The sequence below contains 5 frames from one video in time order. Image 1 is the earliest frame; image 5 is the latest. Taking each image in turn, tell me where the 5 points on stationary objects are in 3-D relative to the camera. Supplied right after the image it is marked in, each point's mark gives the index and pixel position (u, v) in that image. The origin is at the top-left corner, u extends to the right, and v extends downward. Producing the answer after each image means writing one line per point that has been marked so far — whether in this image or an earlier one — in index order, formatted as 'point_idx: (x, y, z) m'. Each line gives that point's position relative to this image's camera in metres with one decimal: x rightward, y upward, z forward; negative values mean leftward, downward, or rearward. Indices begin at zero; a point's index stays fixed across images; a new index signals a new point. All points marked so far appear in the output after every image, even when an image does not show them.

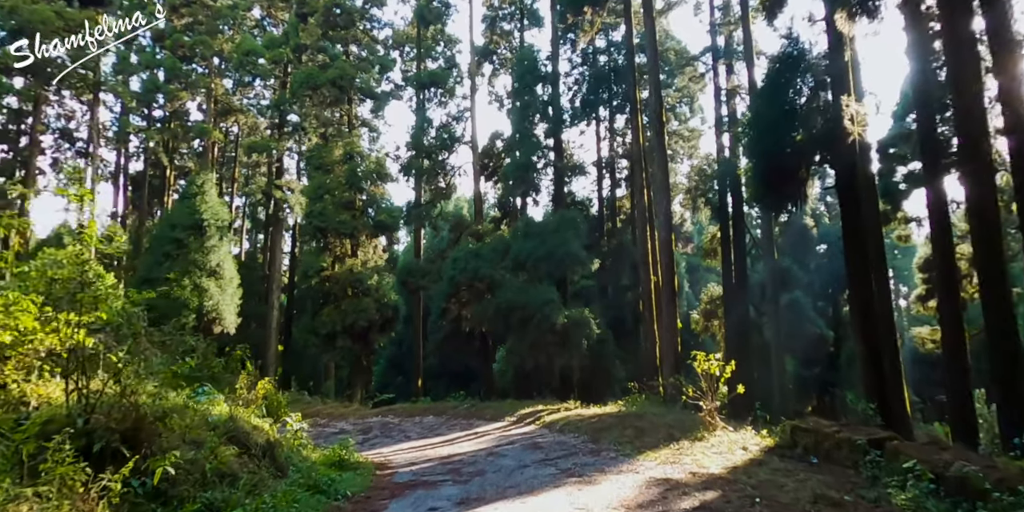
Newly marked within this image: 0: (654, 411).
0: (+2.4, -2.6, +12.0) m
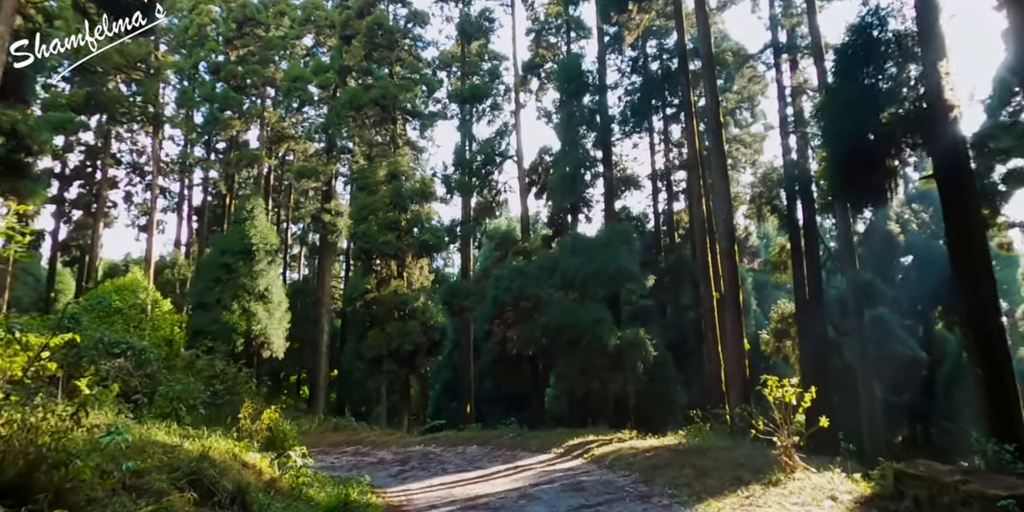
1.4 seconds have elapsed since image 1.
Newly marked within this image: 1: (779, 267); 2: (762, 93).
0: (+3.1, -2.8, +10.5) m
1: (+7.1, -0.3, +18.8) m
2: (+7.0, +4.5, +19.8) m
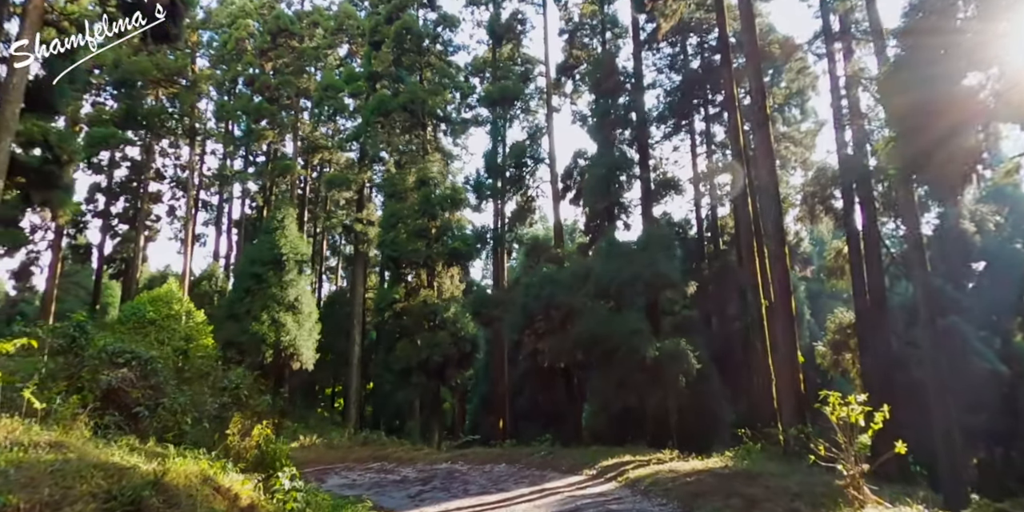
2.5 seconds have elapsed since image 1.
0: (+3.4, -2.8, +9.3) m
1: (+7.9, -0.4, +17.4) m
2: (+7.8, +4.4, +18.5) m
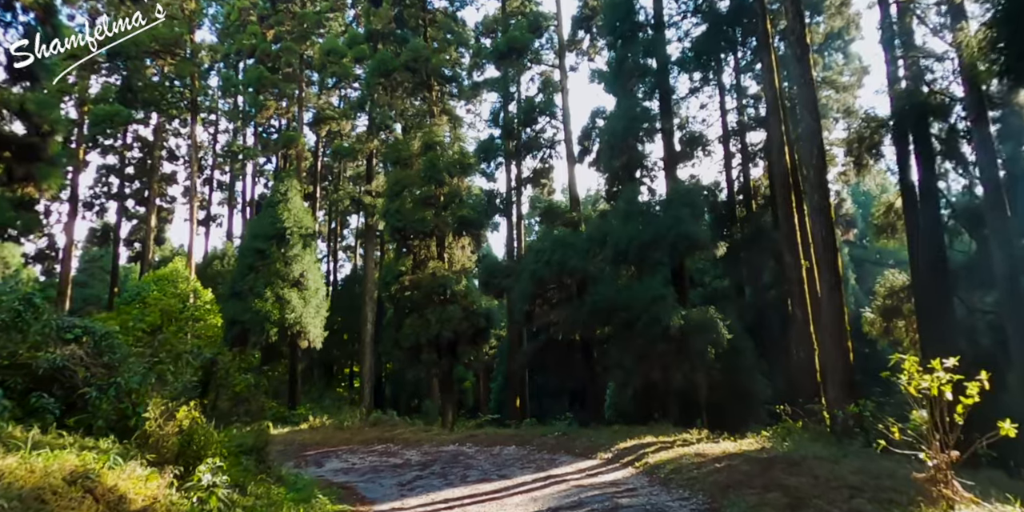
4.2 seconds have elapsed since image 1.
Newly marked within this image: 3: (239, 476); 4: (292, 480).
0: (+3.3, -2.1, +7.7) m
1: (+8.1, +0.5, +15.6) m
2: (+7.9, +5.4, +16.5) m
3: (-2.9, -2.3, +7.4) m
4: (-3.1, -3.2, +10.0) m
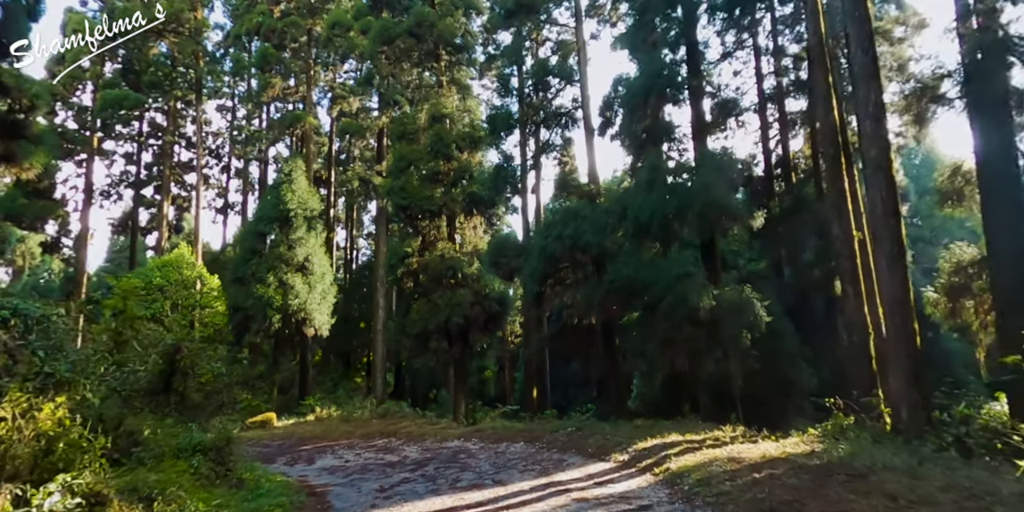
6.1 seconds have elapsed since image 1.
0: (+3.2, -1.7, +6.0) m
1: (+8.2, +1.1, +13.7) m
2: (+8.1, +5.9, +14.5) m
3: (-3.1, -1.9, +6.0) m
4: (-3.2, -2.8, +8.6) m
